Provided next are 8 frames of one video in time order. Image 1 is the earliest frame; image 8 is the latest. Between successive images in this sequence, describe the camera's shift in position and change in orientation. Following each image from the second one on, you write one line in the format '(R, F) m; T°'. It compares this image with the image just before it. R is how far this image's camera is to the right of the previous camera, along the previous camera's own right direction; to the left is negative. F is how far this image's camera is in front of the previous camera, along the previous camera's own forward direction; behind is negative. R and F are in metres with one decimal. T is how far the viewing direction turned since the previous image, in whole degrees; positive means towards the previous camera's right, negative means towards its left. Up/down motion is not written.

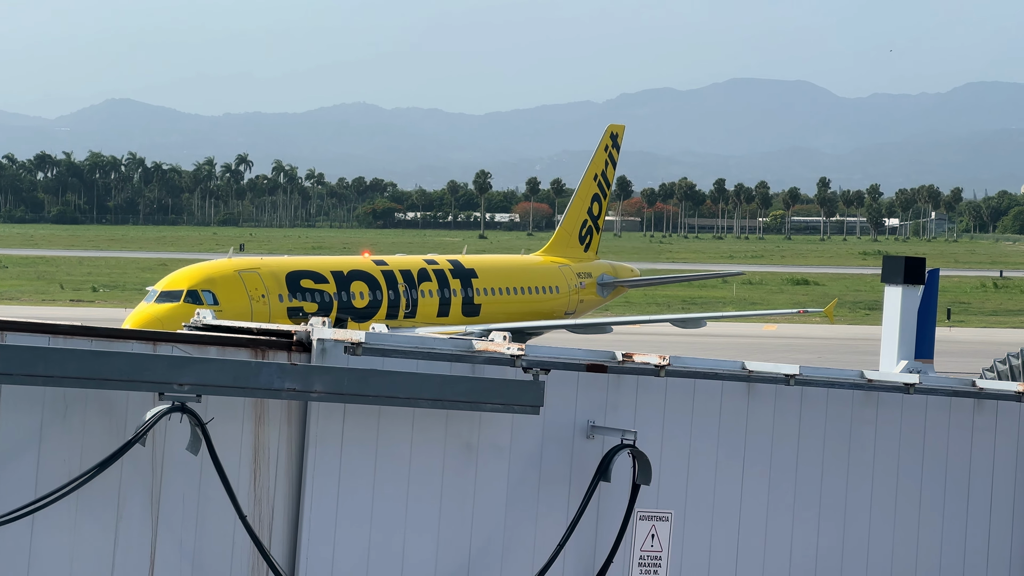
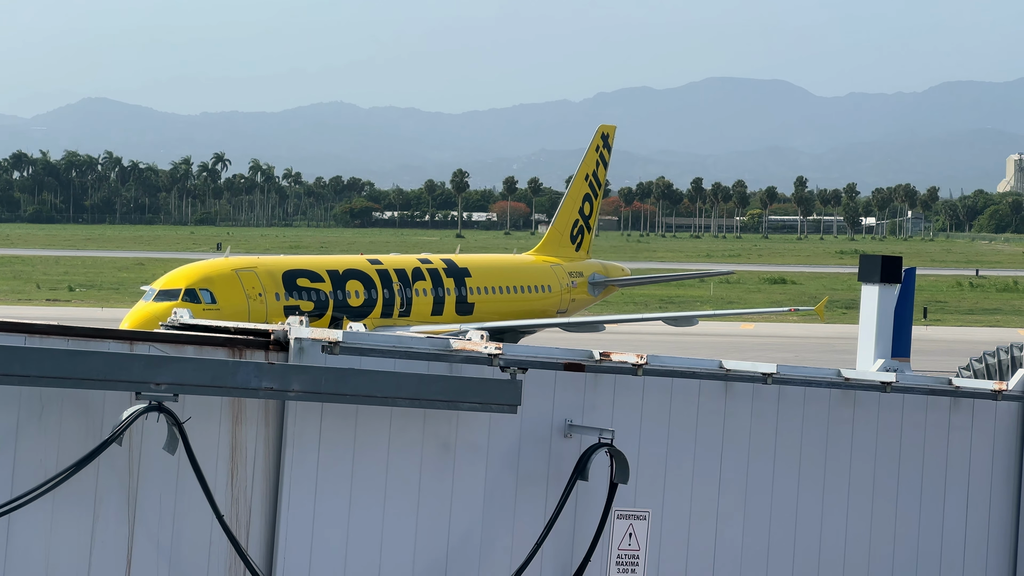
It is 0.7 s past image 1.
(+0.3, 0.0) m; 0°
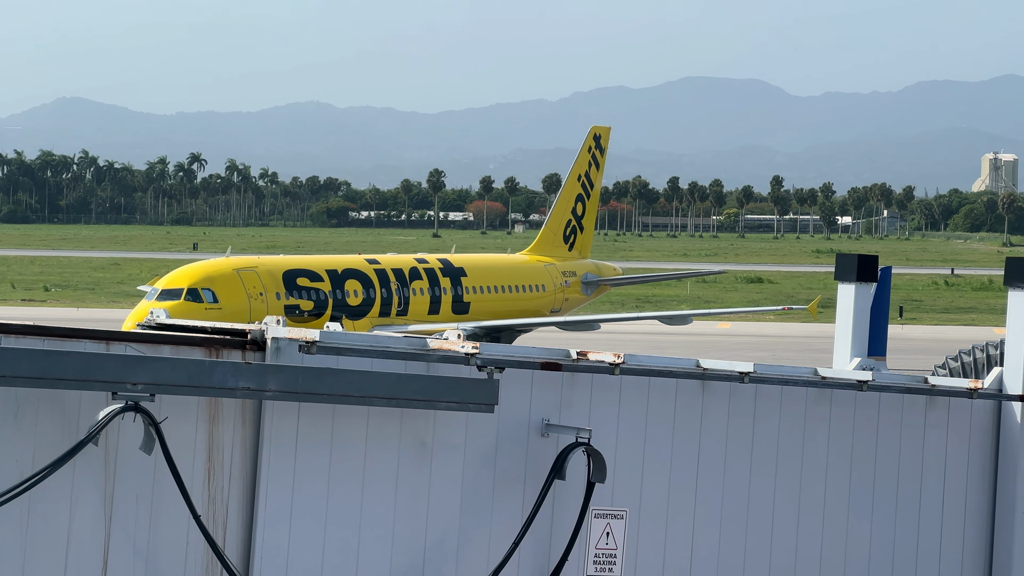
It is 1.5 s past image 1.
(+0.4, 0.0) m; 0°
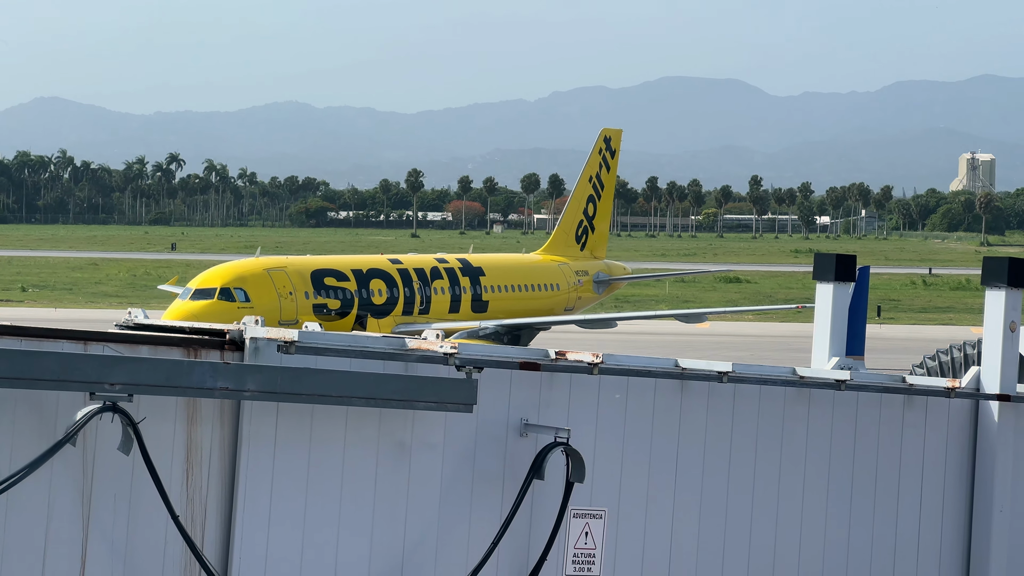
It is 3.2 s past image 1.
(+0.3, 0.0) m; 0°
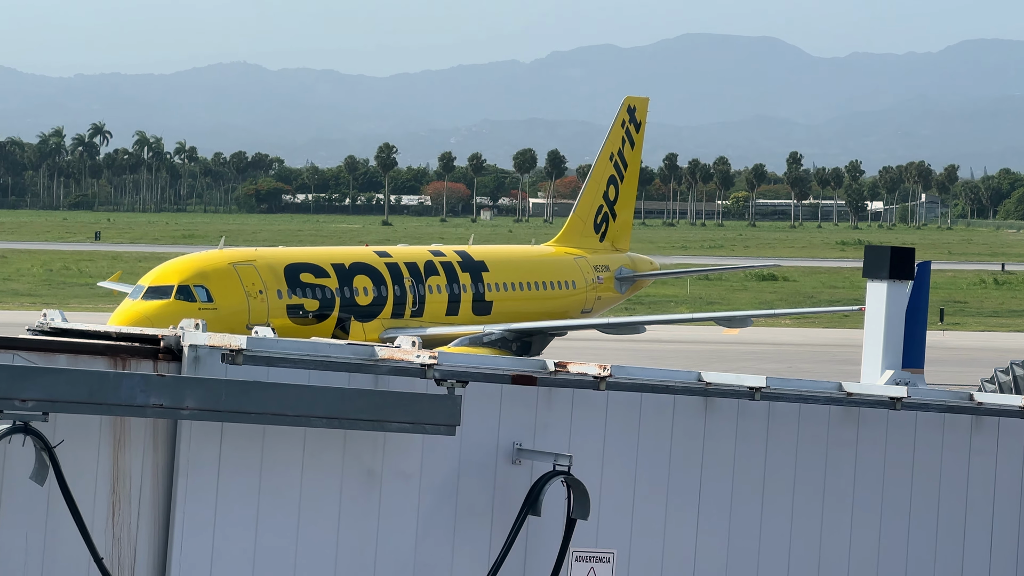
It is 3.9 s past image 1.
(+0.2, +3.9) m; 0°
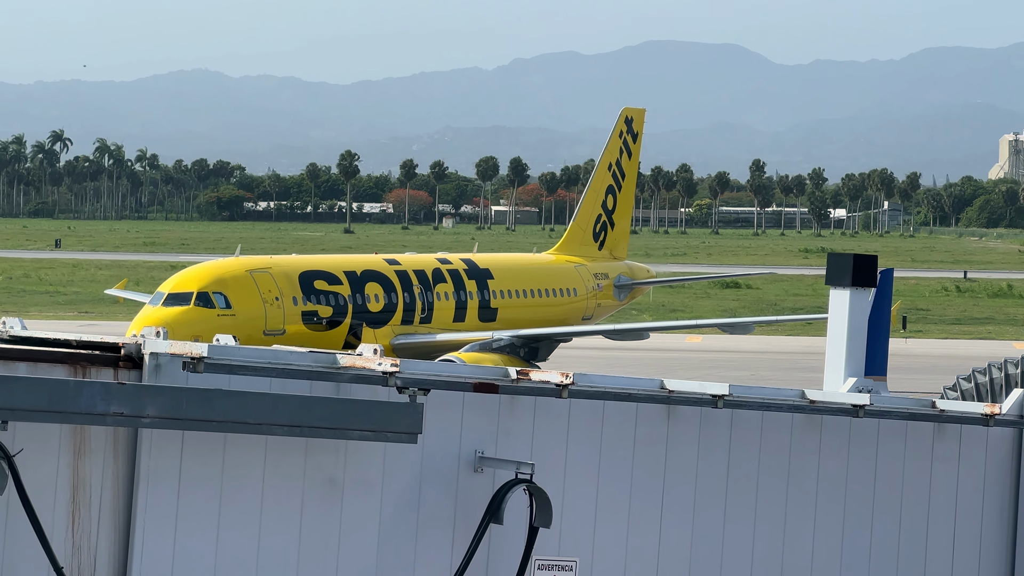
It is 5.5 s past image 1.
(+0.6, 0.0) m; 0°
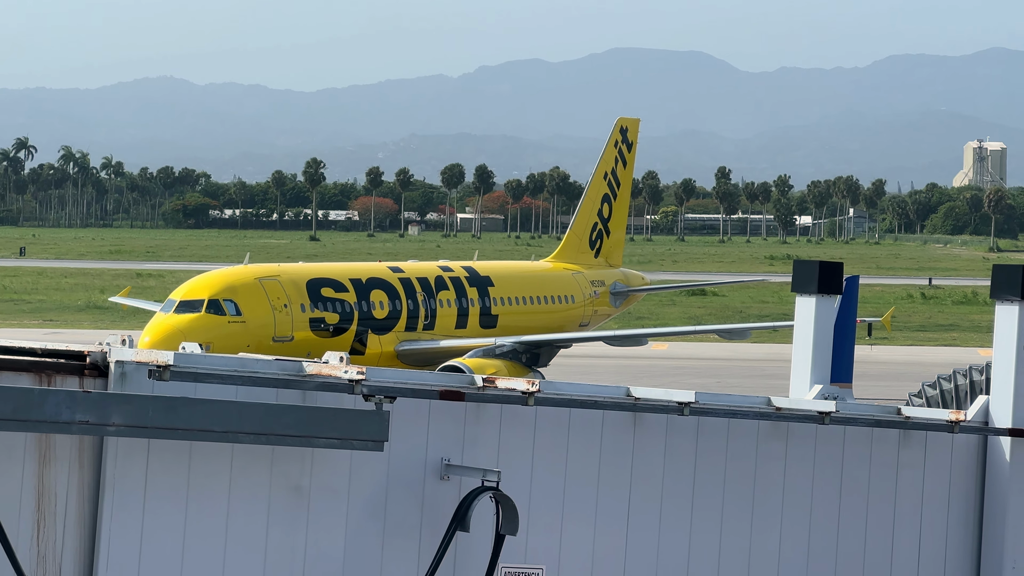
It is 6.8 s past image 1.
(+0.5, 0.0) m; 0°
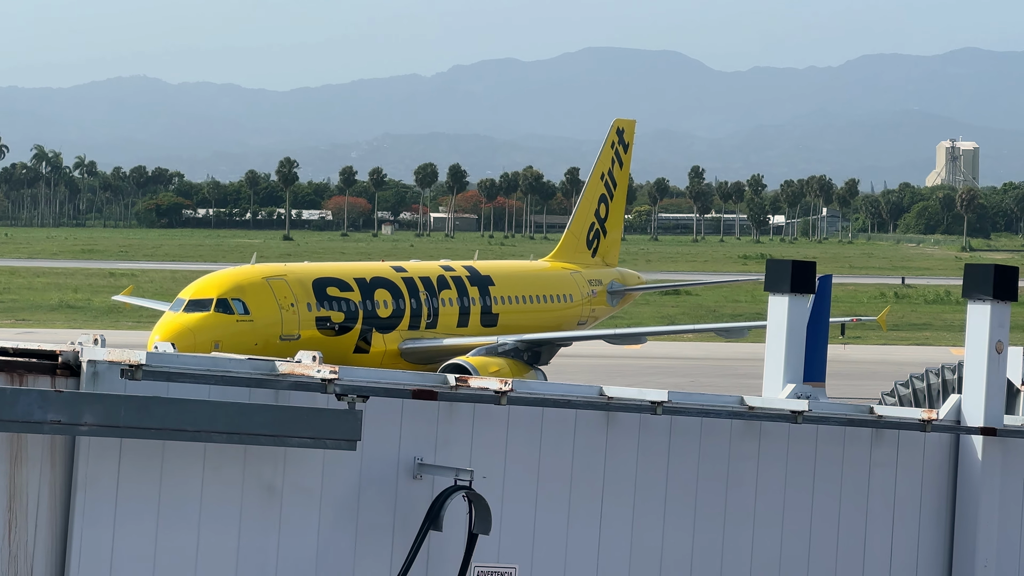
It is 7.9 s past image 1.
(+0.4, 0.0) m; 0°
